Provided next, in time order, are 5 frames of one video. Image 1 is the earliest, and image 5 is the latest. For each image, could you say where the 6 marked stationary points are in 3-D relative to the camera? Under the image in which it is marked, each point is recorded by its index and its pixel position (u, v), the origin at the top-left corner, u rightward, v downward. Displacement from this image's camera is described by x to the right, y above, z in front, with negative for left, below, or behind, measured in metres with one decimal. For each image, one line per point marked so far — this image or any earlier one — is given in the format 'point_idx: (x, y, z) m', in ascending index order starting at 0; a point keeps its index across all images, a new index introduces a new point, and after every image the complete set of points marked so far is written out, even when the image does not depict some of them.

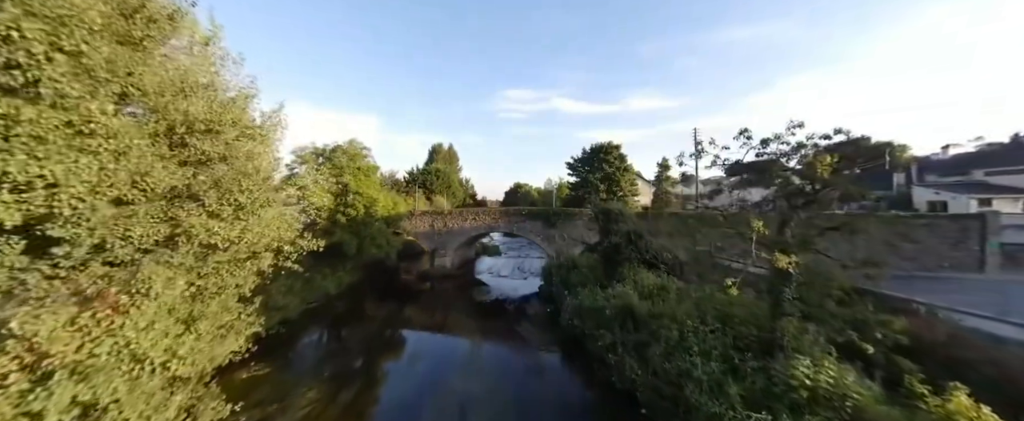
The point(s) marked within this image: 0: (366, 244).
0: (-7.9, -1.8, +17.3) m
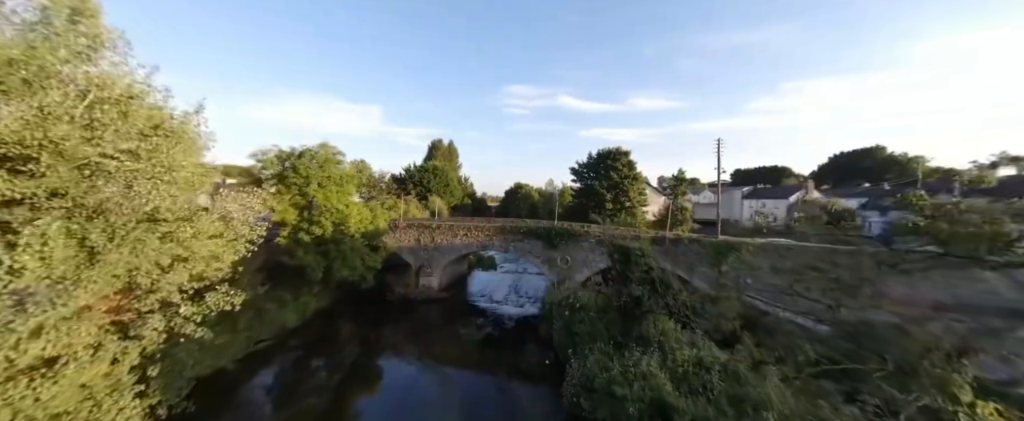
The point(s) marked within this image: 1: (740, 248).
0: (-8.1, -2.5, +14.8) m
1: (+10.7, -1.8, +15.0) m
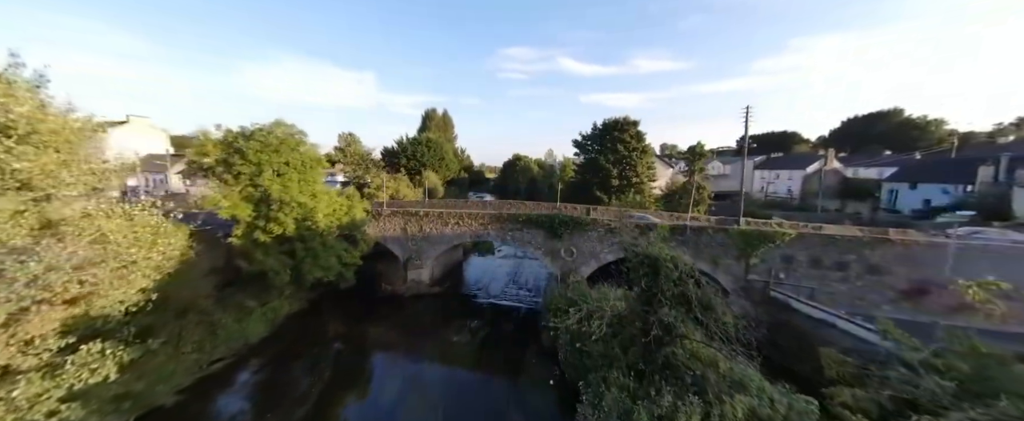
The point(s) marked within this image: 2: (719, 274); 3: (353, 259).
0: (-8.2, -2.2, +12.7) m
1: (+10.6, -1.2, +13.0) m
2: (+8.9, -2.7, +13.8) m
3: (-7.2, -2.2, +14.4) m
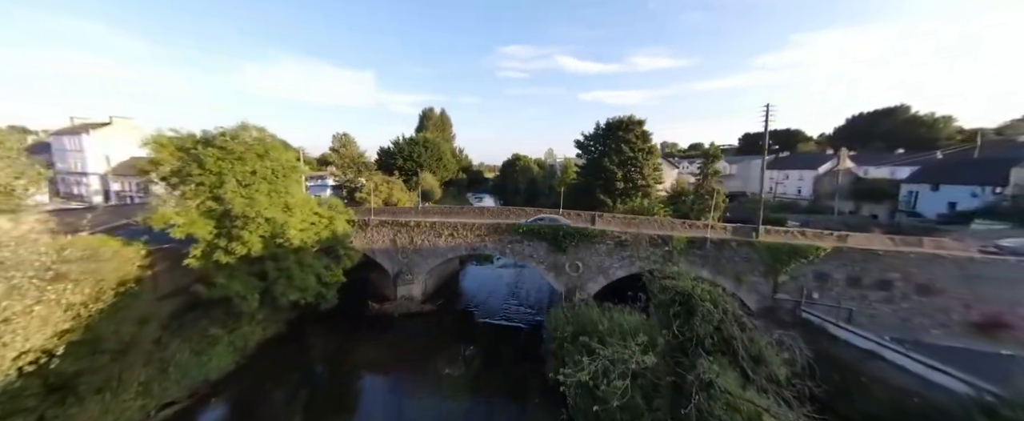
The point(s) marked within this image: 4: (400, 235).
0: (-8.2, -2.7, +11.3) m
1: (+10.6, -1.6, +11.5) m
2: (+8.9, -3.2, +12.3) m
3: (-7.2, -2.7, +12.9) m
4: (-5.5, -1.2, +15.7) m
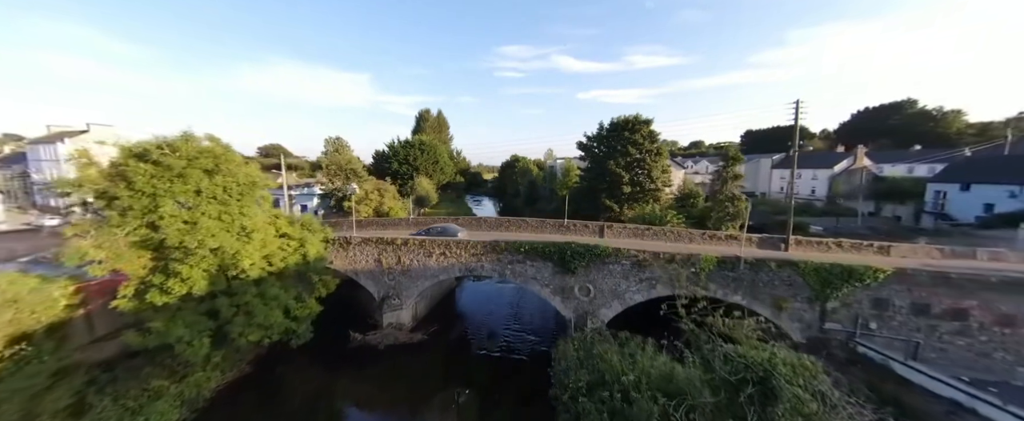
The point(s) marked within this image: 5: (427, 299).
0: (-8.2, -3.5, +9.4) m
1: (+10.6, -2.0, +9.7) m
2: (+8.9, -3.6, +10.5) m
3: (-7.2, -3.4, +11.1) m
4: (-5.5, -1.9, +13.8) m
5: (-4.0, -4.2, +15.1) m
